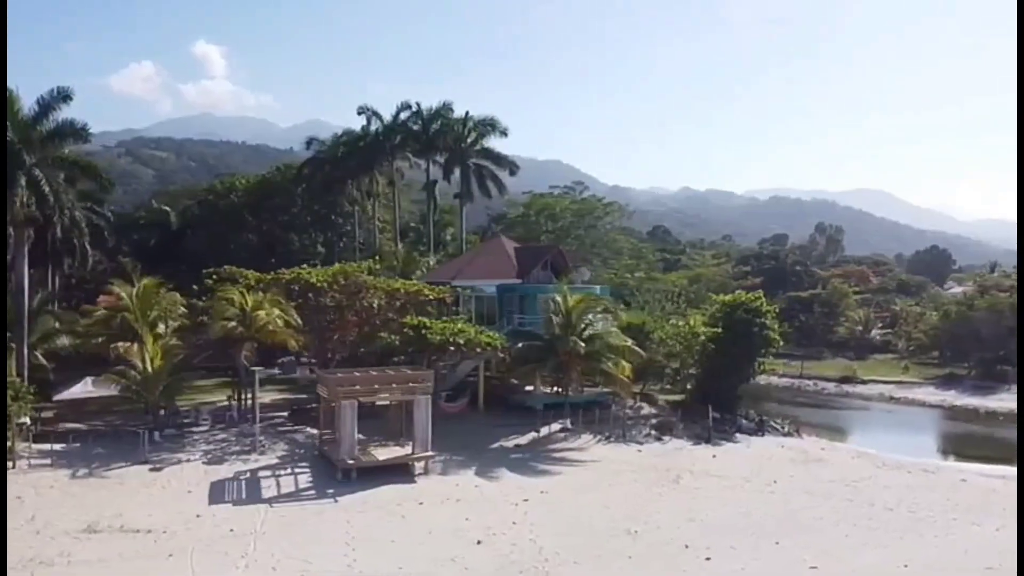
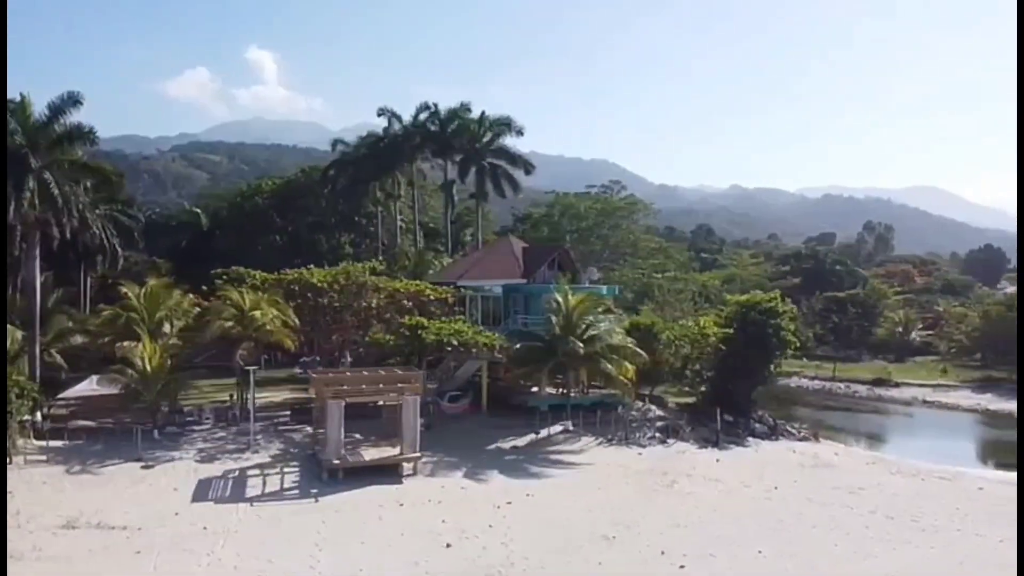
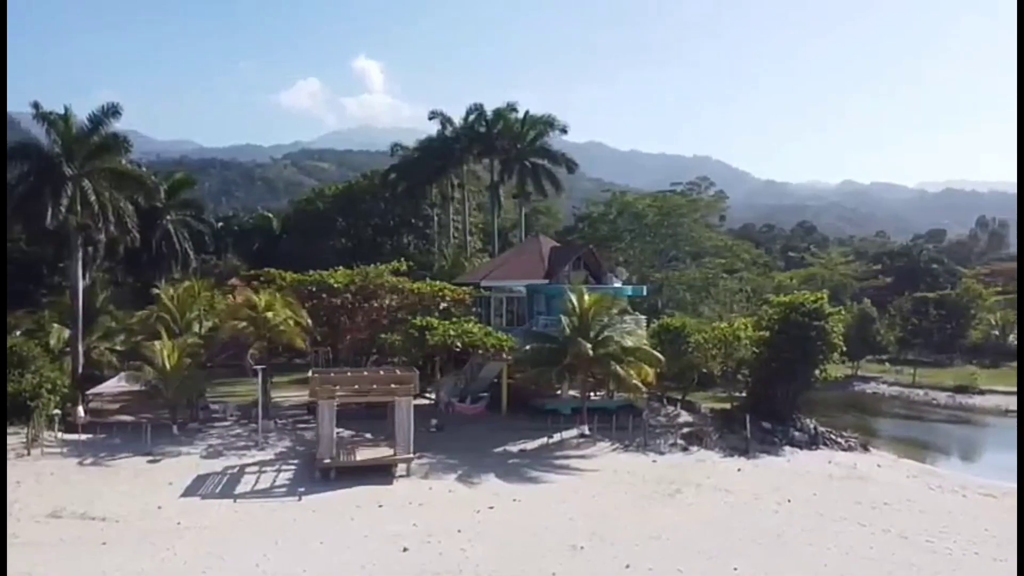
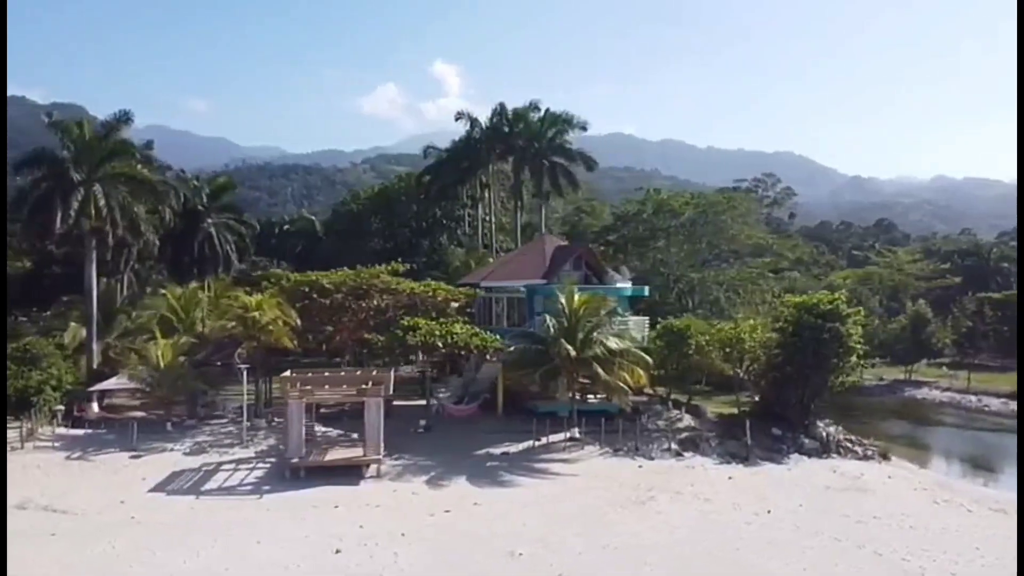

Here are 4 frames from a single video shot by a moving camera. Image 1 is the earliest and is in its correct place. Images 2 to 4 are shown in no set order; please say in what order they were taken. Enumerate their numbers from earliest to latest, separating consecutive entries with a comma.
2, 3, 4
